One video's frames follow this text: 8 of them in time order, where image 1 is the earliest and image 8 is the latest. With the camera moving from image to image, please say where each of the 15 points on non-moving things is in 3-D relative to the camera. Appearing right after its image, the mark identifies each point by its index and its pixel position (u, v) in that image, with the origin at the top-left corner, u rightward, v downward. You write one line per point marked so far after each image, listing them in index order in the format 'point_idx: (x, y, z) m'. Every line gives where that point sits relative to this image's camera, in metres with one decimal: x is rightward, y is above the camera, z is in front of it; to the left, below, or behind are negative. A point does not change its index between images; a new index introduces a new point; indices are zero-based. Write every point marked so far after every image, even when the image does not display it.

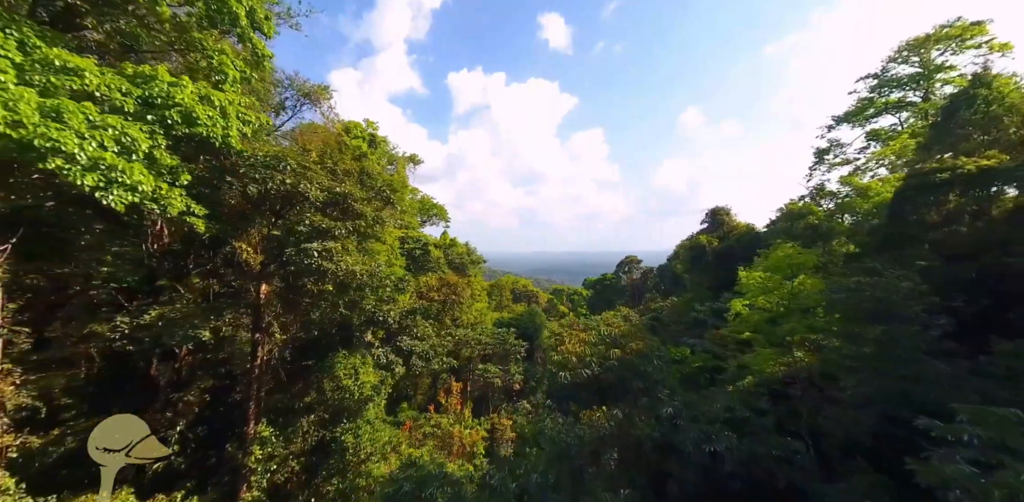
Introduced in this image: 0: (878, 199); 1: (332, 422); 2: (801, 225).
0: (+8.4, +1.2, +9.0) m
1: (-3.3, -3.1, +7.1) m
2: (+8.4, +0.8, +11.5) m
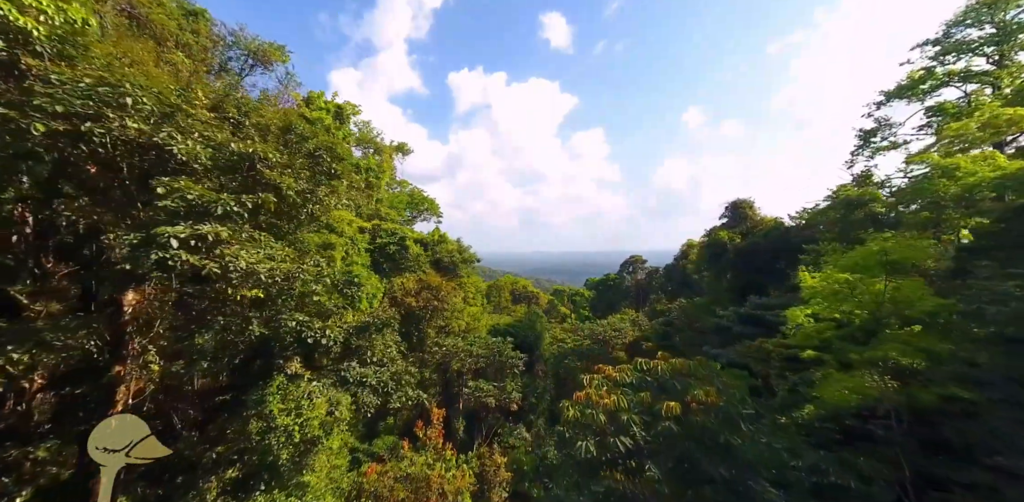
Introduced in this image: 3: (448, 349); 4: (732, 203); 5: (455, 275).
0: (+8.3, +1.3, +7.1) m
1: (-3.4, -3.0, +5.2) m
2: (+8.3, +0.9, +9.5) m
3: (-2.7, -3.2, +13.8) m
4: (+10.8, +2.4, +19.0) m
5: (-2.4, -0.9, +15.9) m
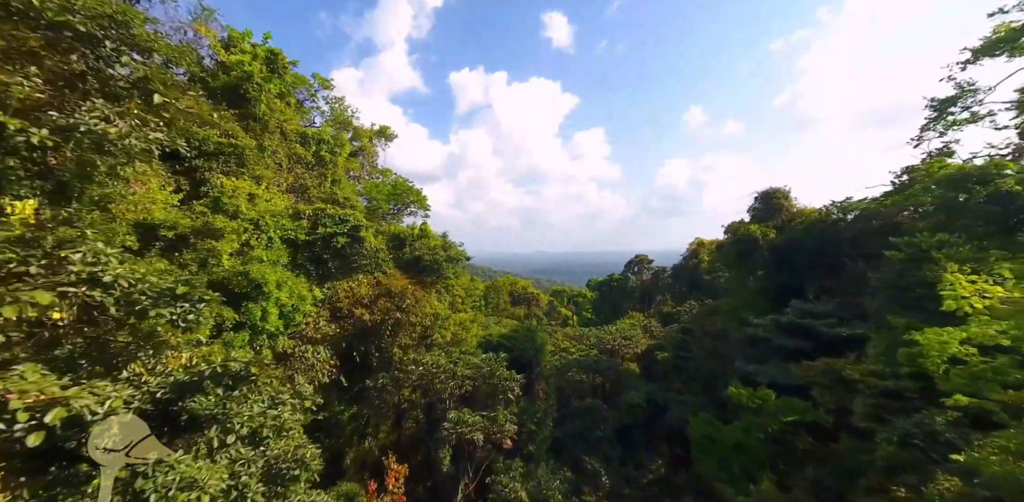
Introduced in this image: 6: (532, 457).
0: (+8.1, +1.4, +4.7) m
1: (-3.6, -2.9, +2.7) m
2: (+8.2, +1.0, +7.1) m
3: (-2.9, -3.1, +11.4) m
4: (+10.7, +2.5, +16.6) m
5: (-2.6, -0.8, +13.5) m
6: (+0.6, -5.7, +10.9) m
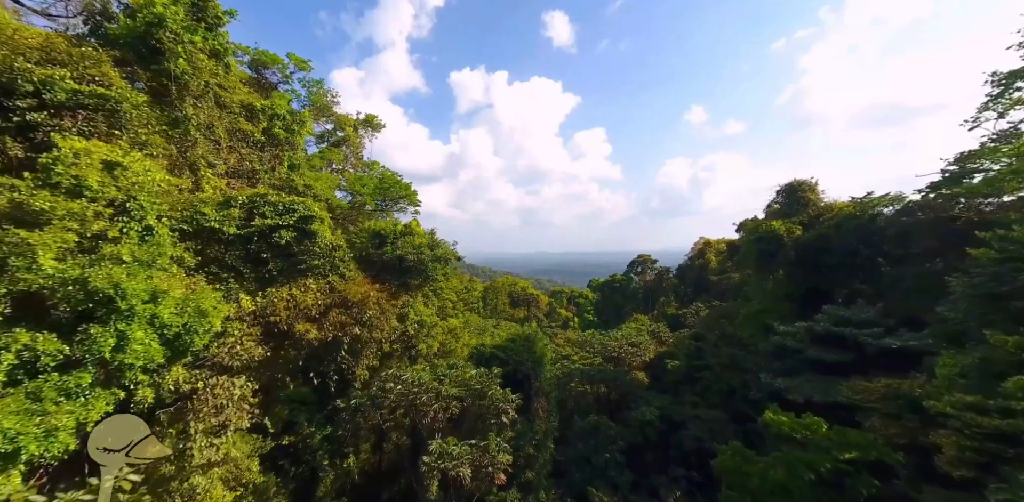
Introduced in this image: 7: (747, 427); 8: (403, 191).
0: (+8.0, +1.4, +3.1) m
1: (-3.7, -2.9, +1.3) m
2: (+8.0, +1.0, +5.6) m
3: (-3.0, -3.0, +9.9) m
4: (+10.6, +2.6, +15.1) m
5: (-2.7, -0.8, +12.0) m
6: (+0.4, -5.6, +9.4) m
7: (+7.3, -5.5, +12.2) m
8: (-5.0, +2.7, +17.9) m
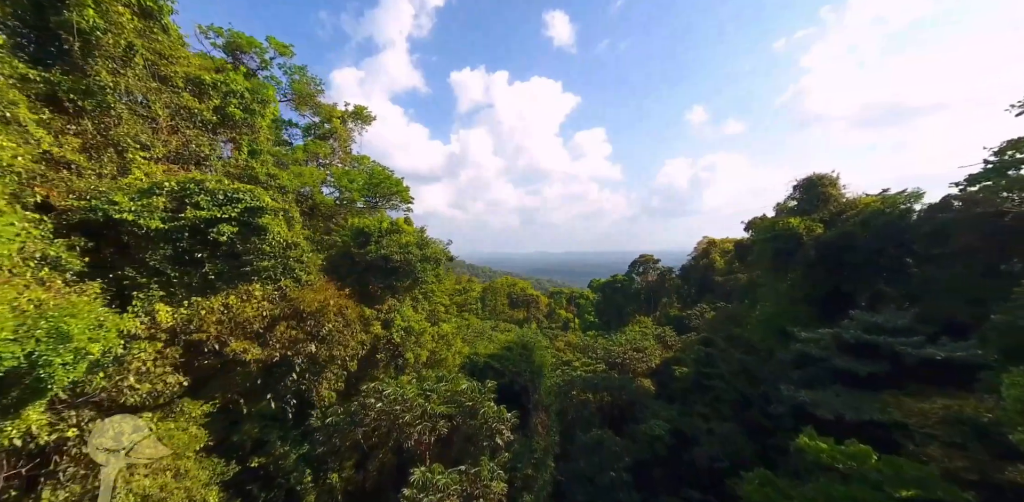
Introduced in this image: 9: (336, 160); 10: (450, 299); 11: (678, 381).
0: (+7.9, +1.4, +2.1) m
1: (-3.8, -2.9, +0.2) m
2: (+7.9, +1.0, +4.6) m
3: (-3.1, -3.0, +8.9) m
4: (+10.5, +2.6, +14.1) m
5: (-2.8, -0.8, +11.0) m
6: (+0.3, -5.6, +8.4) m
7: (+7.2, -5.4, +11.2) m
8: (-5.1, +2.7, +16.9) m
9: (-7.4, +3.8, +16.6) m
10: (-2.4, -1.9, +15.3) m
11: (+6.8, -5.3, +16.1) m
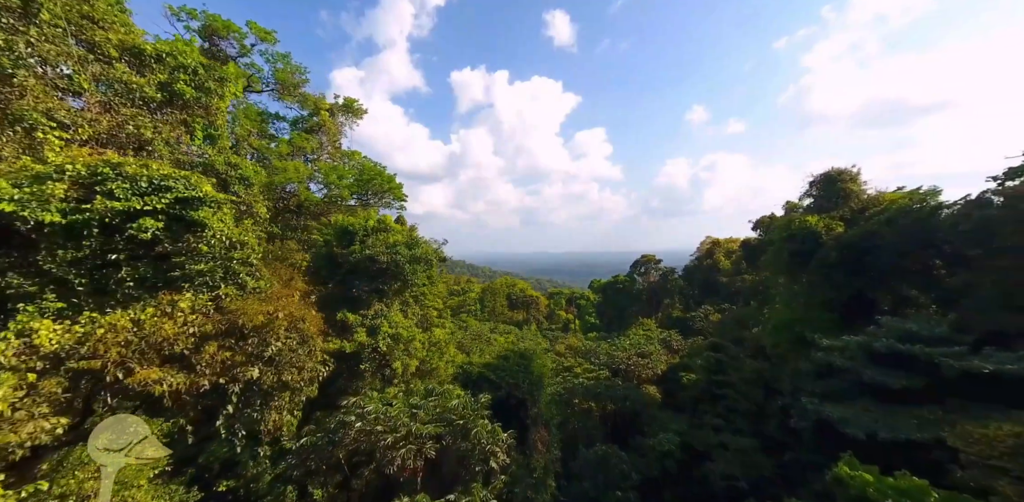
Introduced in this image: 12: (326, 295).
0: (+7.9, +1.4, +1.3) m
1: (-3.9, -2.9, -0.6) m
2: (+7.9, +1.0, +3.7) m
3: (-3.2, -3.0, +8.0) m
4: (+10.4, +2.6, +13.2) m
5: (-2.8, -0.8, +10.1) m
6: (+0.3, -5.6, +7.5) m
7: (+7.1, -5.4, +10.3) m
8: (-5.1, +2.7, +16.0) m
9: (-7.5, +3.8, +15.8) m
10: (-2.5, -1.9, +14.5) m
11: (+6.8, -5.3, +15.3) m
12: (-4.6, -1.1, +9.9) m
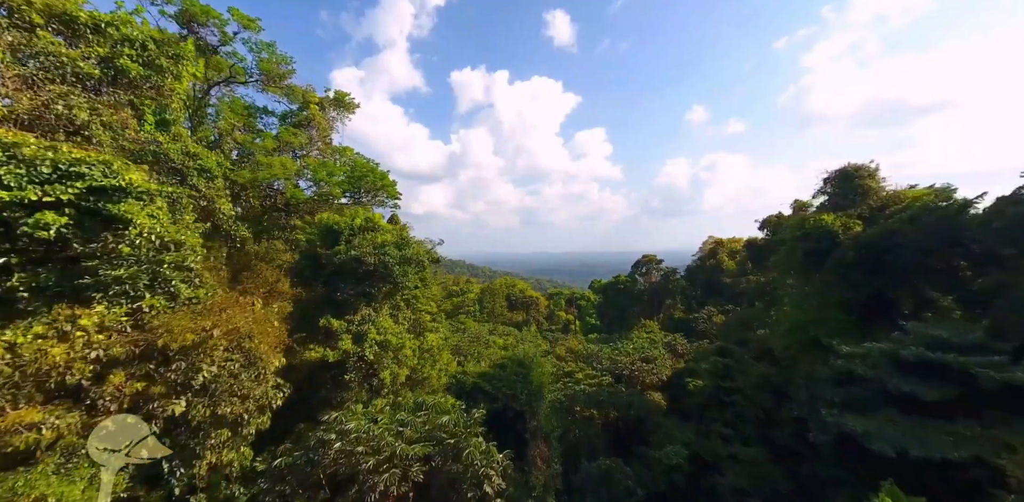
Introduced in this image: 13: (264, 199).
0: (+7.8, +1.4, +0.6) m
1: (-3.9, -2.9, -1.3) m
2: (+7.8, +1.0, +3.0) m
3: (-3.2, -3.0, +7.3) m
4: (+10.4, +2.5, +12.5) m
5: (-2.9, -0.8, +9.4) m
6: (+0.2, -5.6, +6.8) m
7: (+7.1, -5.5, +9.6) m
8: (-5.2, +2.7, +15.3) m
9: (-7.6, +3.8, +15.1) m
10: (-2.5, -1.9, +13.8) m
11: (+6.7, -5.4, +14.6) m
12: (-4.7, -1.1, +9.2) m
13: (-8.5, +1.8, +13.5) m
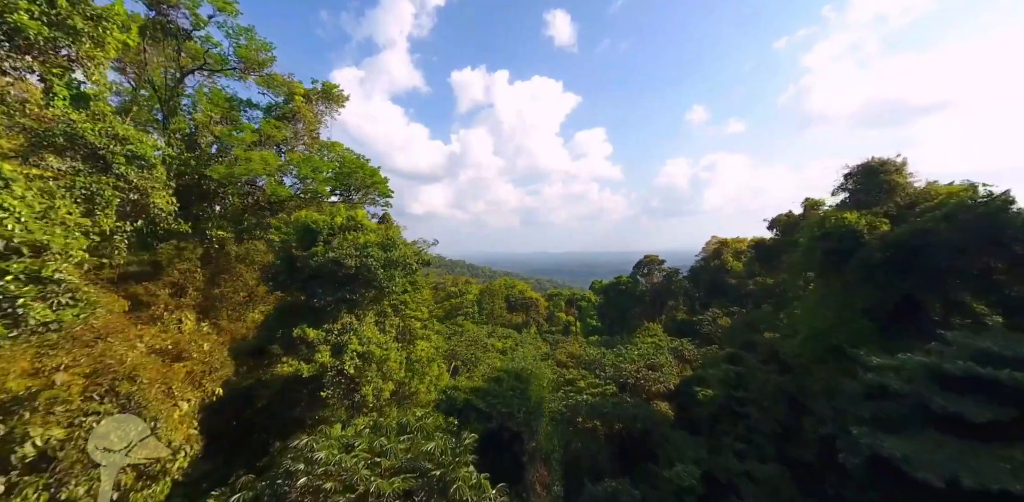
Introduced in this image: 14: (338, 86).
0: (+7.7, +1.4, -0.3) m
1: (-4.0, -2.9, -2.2) m
2: (+7.7, +1.0, +2.1) m
3: (-3.3, -3.1, +6.4) m
4: (+10.3, +2.5, +11.6) m
5: (-3.0, -0.8, +8.6) m
6: (+0.1, -5.7, +5.9) m
7: (+7.0, -5.5, +8.7) m
8: (-5.3, +2.7, +14.4) m
9: (-7.6, +3.8, +14.2) m
10: (-2.6, -1.9, +12.9) m
11: (+6.6, -5.4, +13.7) m
12: (-4.8, -1.1, +8.3) m
13: (-8.6, +1.8, +12.6) m
14: (-6.7, +6.4, +15.3) m
